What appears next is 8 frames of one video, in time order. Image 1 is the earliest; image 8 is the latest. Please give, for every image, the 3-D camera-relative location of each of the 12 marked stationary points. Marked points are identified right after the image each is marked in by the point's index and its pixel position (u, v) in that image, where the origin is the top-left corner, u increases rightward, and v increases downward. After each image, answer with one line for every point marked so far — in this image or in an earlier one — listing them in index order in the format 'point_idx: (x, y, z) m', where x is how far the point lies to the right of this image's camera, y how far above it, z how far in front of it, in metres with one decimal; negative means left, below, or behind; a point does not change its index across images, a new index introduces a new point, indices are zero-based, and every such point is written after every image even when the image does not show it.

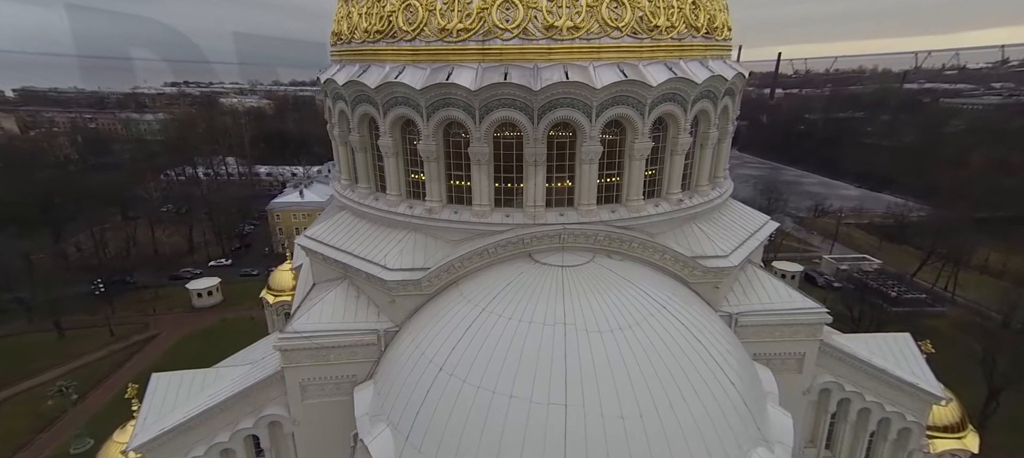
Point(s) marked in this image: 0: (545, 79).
0: (+0.8, +3.4, +9.3) m
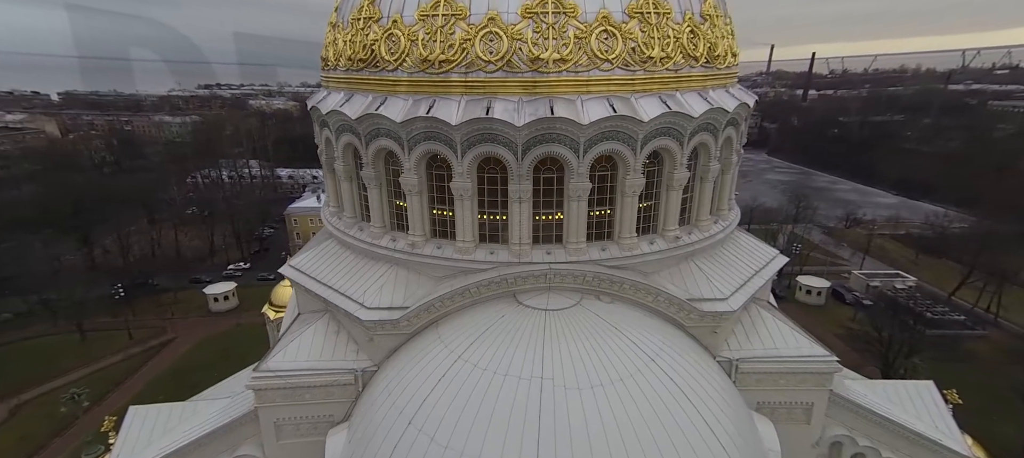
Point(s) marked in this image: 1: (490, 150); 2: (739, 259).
0: (+0.4, +2.5, +8.8) m
1: (-0.5, +1.8, +9.1) m
2: (+6.3, -0.9, +11.6) m
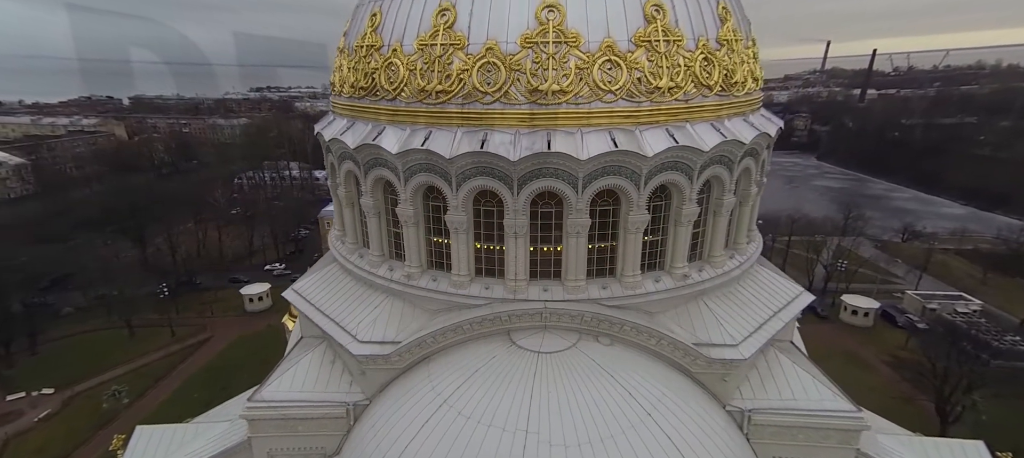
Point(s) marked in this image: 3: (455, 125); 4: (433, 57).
0: (+0.3, +1.7, +8.5) m
1: (-0.6, +1.0, +8.8) m
2: (+6.3, -1.8, +10.7) m
3: (-1.2, +2.2, +9.0) m
4: (-1.7, +3.8, +9.0) m
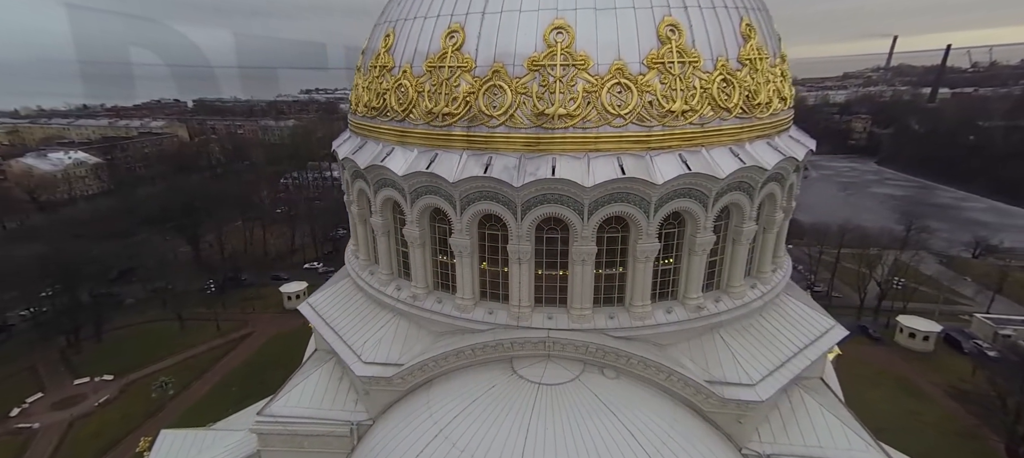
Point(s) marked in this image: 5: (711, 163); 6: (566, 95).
0: (+0.4, +1.1, +8.3) m
1: (-0.5, +0.4, +8.7) m
2: (+6.5, -2.5, +10.0) m
3: (-1.1, +1.7, +8.9) m
4: (-1.6, +3.3, +9.0) m
5: (+4.0, +1.3, +8.4) m
6: (+1.1, +2.7, +8.3) m
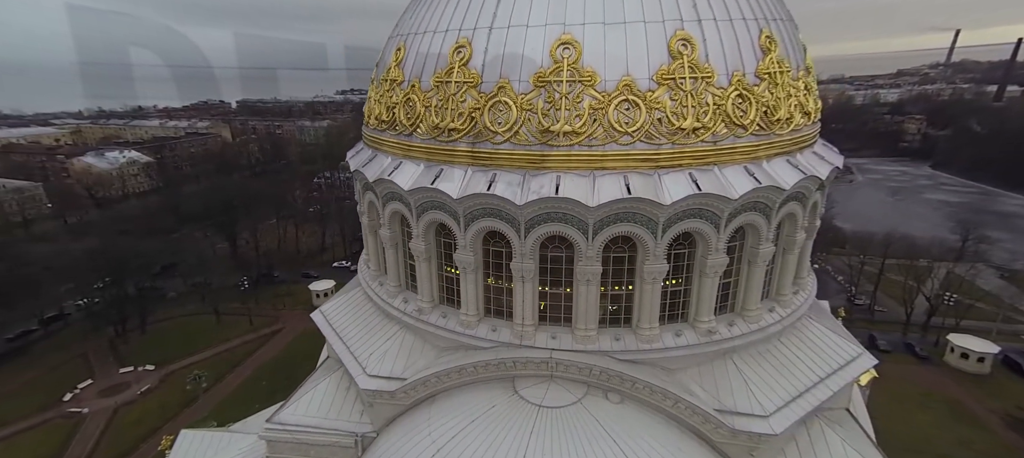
0: (+0.4, +0.7, +8.1) m
1: (-0.4, +0.1, +8.6) m
2: (+6.6, -3.0, +9.4) m
3: (-1.0, +1.4, +8.8) m
4: (-1.4, +2.9, +9.0) m
5: (+4.1, +0.9, +8.0) m
6: (+1.2, +2.3, +8.1) m
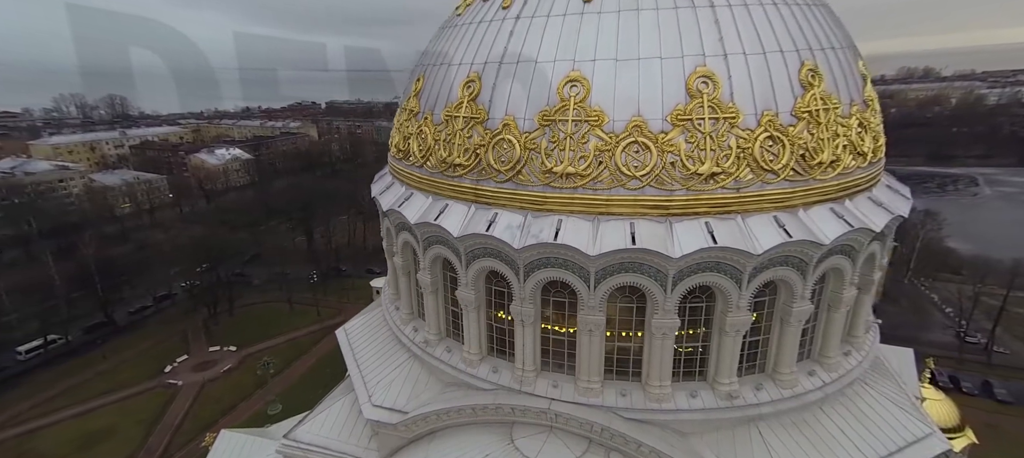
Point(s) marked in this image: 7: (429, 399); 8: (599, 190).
0: (+0.4, -0.1, +7.8) m
1: (-0.4, -0.7, +8.4) m
2: (+6.5, -4.1, +8.1) m
3: (-0.9, +0.6, +8.7) m
4: (-1.2, +2.1, +8.9) m
5: (+4.0, -0.1, +7.1) m
6: (+1.2, +1.4, +7.6) m
7: (-1.8, -3.8, +9.3) m
8: (+1.6, +0.7, +7.5) m
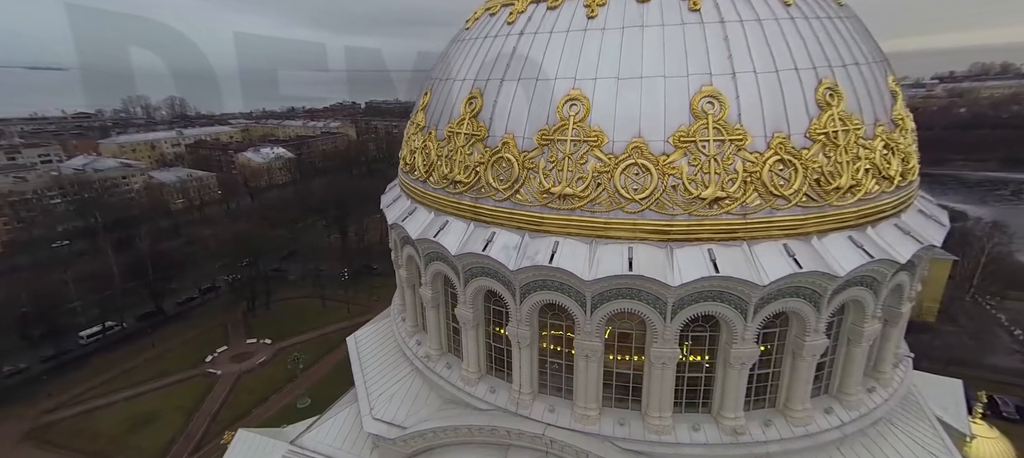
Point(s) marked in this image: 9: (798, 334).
0: (+0.3, -0.5, +7.6) m
1: (-0.4, -1.1, +8.3) m
2: (+6.4, -4.6, +7.5) m
3: (-0.9, +0.2, +8.6) m
4: (-1.2, +1.8, +8.9) m
5: (+3.8, -0.6, +6.6) m
6: (+1.1, +1.0, +7.4) m
7: (-1.9, -4.1, +9.3) m
8: (+1.5, +0.3, +7.3) m
9: (+5.0, -1.9, +7.3) m
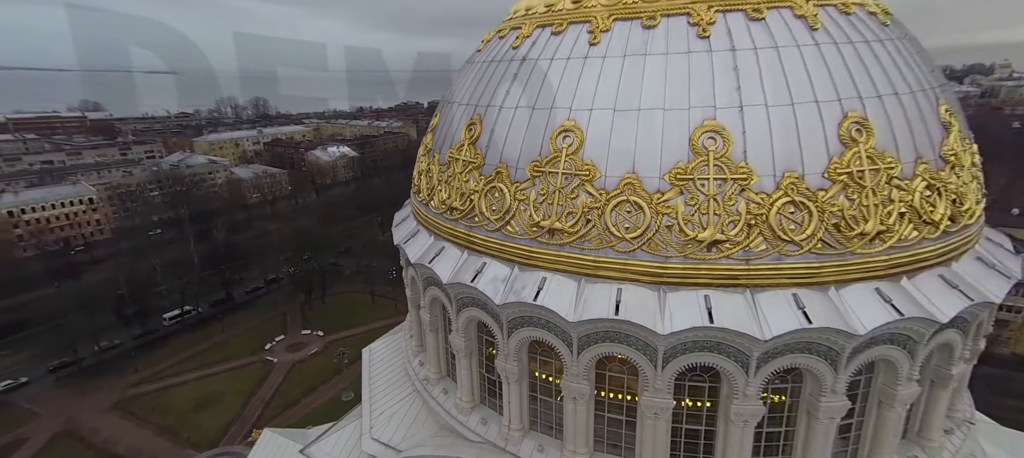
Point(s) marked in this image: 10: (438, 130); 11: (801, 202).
0: (+0.1, -1.1, +7.4) m
1: (-0.6, -1.7, +8.1) m
2: (+5.9, -5.4, +6.5) m
3: (-0.9, -0.4, +8.5) m
4: (-1.1, +1.2, +8.8) m
5: (+3.4, -1.3, +6.0) m
6: (+0.9, +0.4, +7.1) m
7: (-2.0, -4.7, +9.3) m
8: (+1.2, -0.3, +6.9) m
9: (+4.7, -2.6, +6.5) m
10: (-1.7, +2.4, +10.1) m
11: (+4.1, +0.4, +5.8) m
